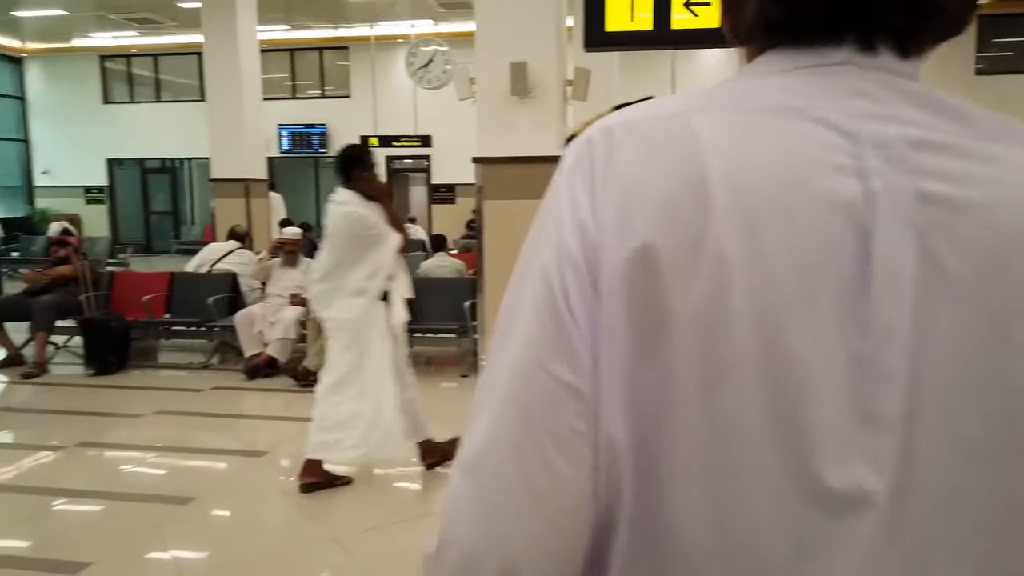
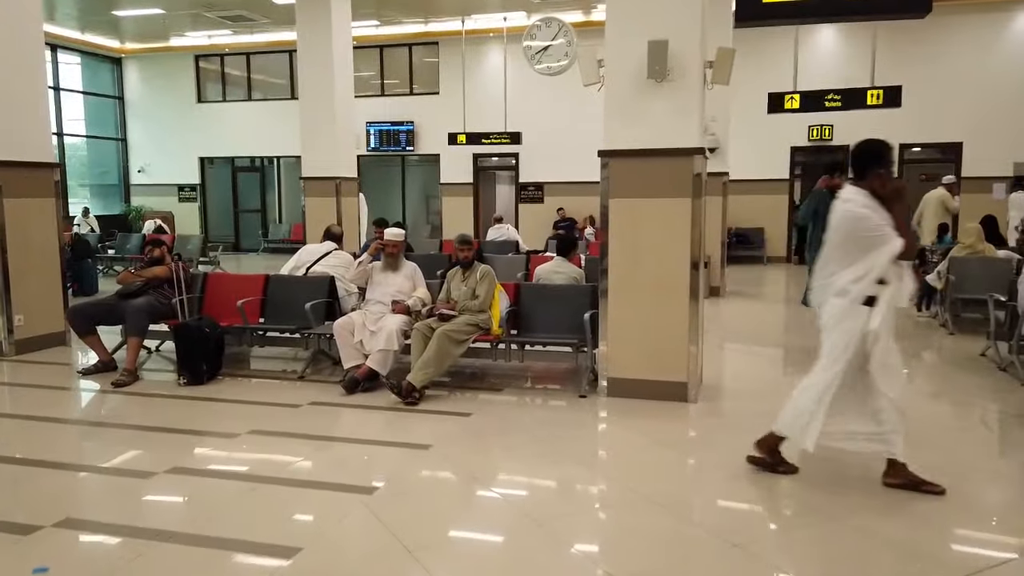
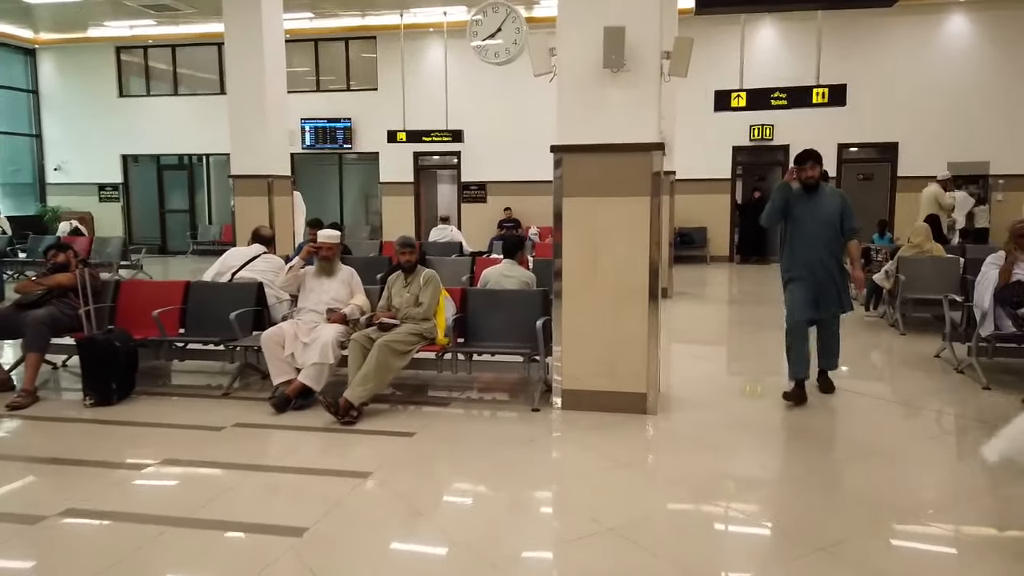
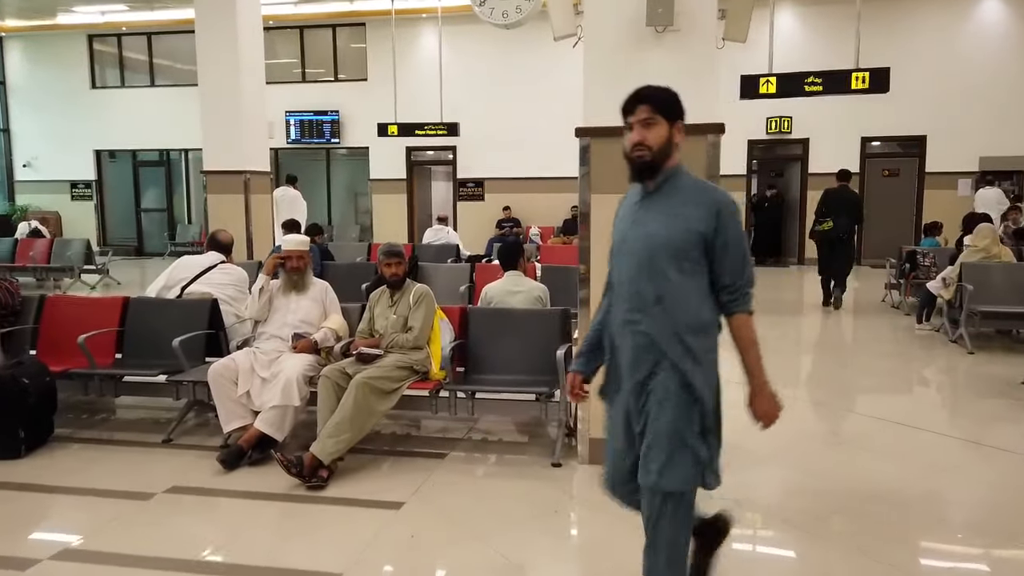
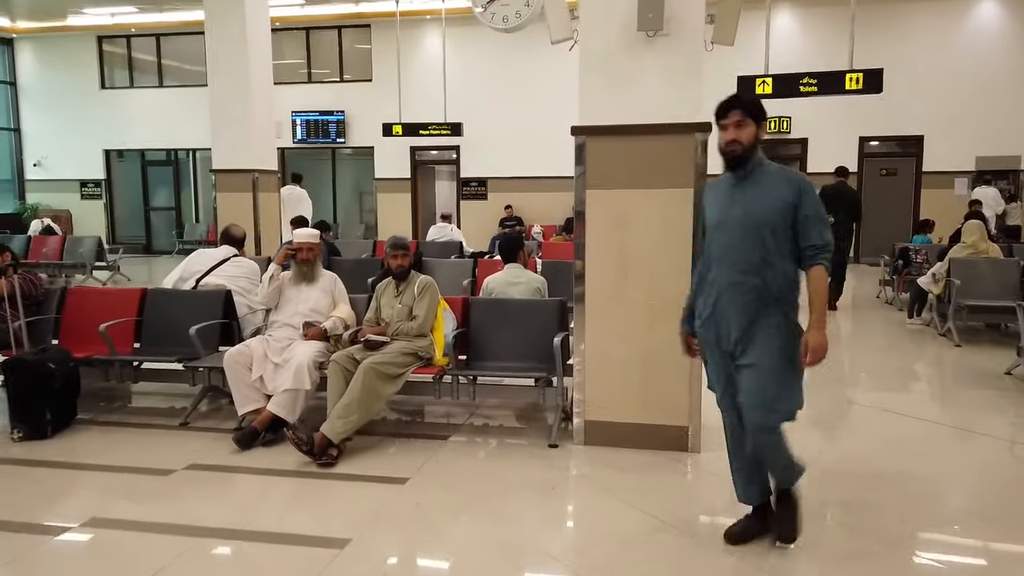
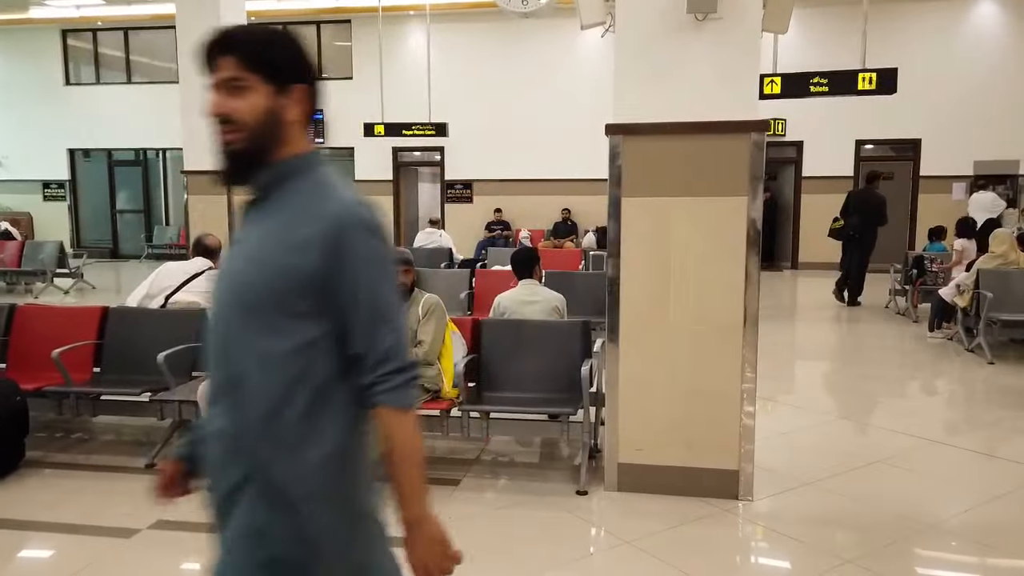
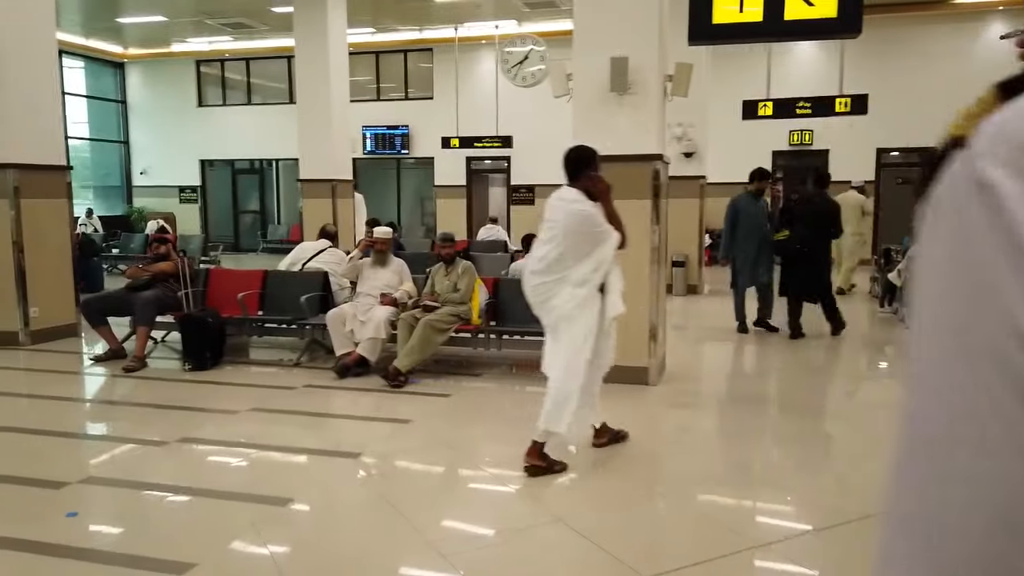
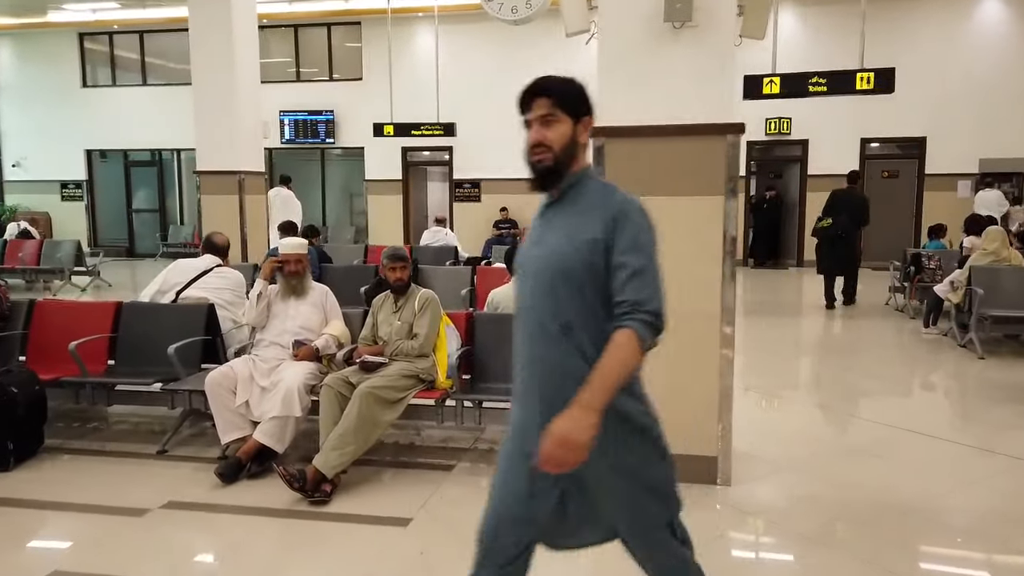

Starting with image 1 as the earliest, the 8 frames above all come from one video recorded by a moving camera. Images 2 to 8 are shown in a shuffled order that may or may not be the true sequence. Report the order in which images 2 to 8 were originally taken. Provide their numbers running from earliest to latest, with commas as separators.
7, 2, 3, 5, 4, 8, 6
